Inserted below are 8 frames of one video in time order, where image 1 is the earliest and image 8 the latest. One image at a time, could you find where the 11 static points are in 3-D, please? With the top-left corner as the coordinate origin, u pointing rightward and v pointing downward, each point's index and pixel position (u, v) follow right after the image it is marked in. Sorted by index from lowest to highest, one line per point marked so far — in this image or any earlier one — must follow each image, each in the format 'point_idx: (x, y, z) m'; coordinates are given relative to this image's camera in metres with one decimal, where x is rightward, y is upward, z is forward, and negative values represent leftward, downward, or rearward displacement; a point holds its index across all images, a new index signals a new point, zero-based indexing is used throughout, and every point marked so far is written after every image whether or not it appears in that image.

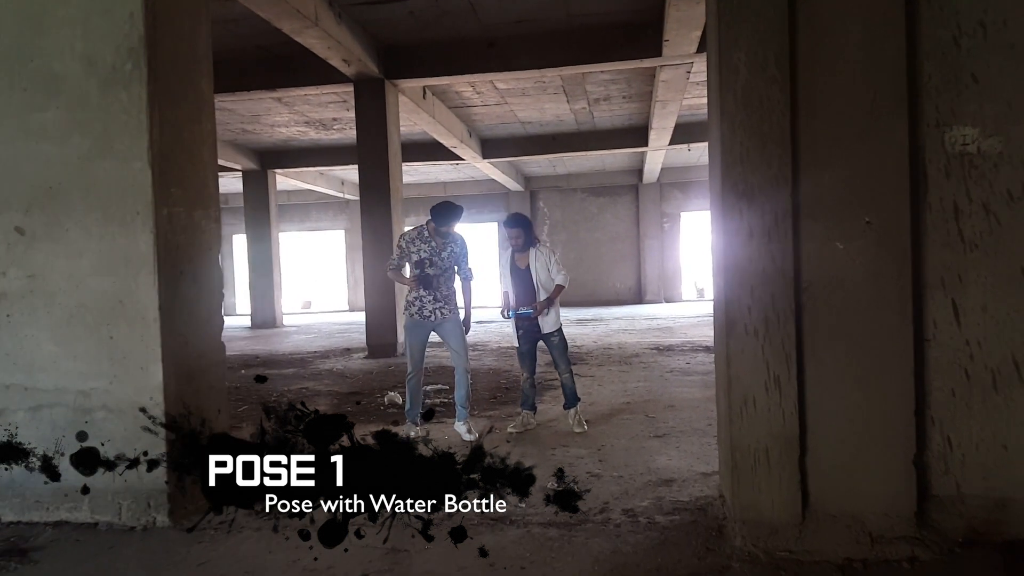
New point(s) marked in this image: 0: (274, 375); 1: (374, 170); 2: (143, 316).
0: (-2.4, -0.9, +7.3) m
1: (-1.6, +1.4, +8.8) m
2: (-1.4, -0.1, +2.9) m
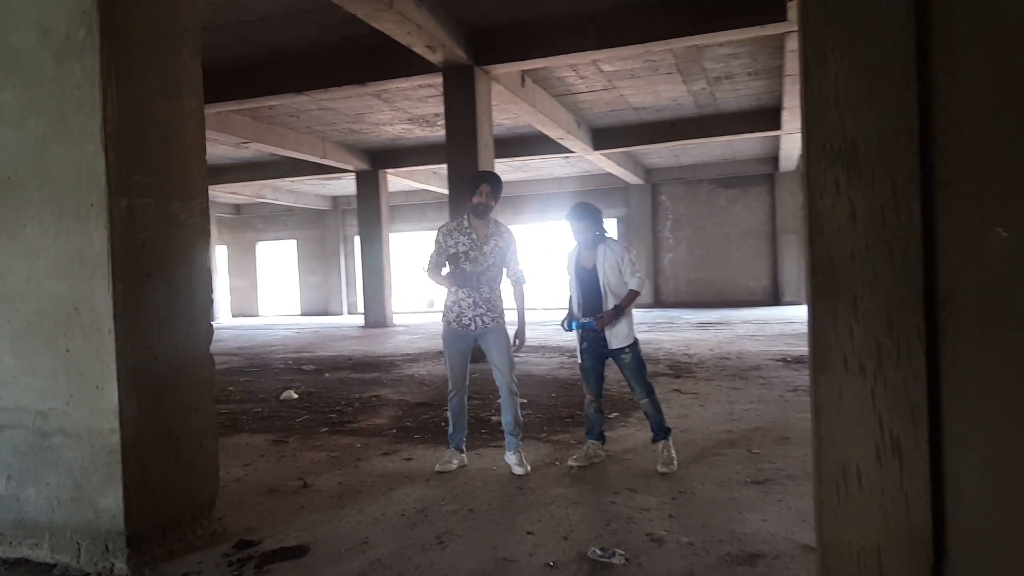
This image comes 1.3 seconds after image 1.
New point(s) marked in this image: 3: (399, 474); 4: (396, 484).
0: (-1.5, -0.9, +6.9) m
1: (-0.5, +1.4, +8.3) m
2: (-1.4, -0.1, +2.4) m
3: (-0.6, -0.9, +3.7) m
4: (-0.6, -0.9, +3.5) m
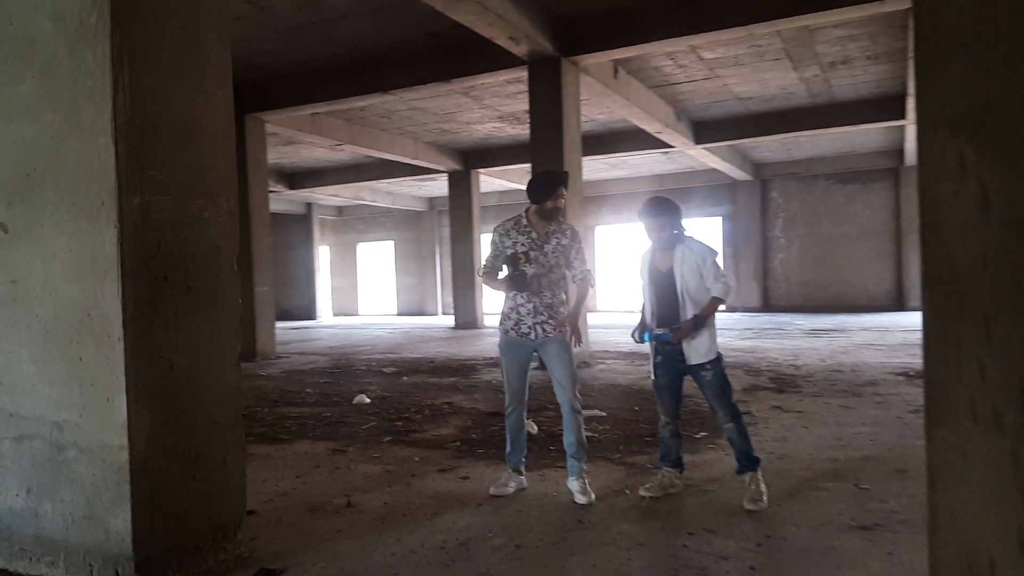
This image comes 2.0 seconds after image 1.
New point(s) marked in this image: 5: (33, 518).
0: (-0.7, -0.9, +6.7) m
1: (+0.5, +1.4, +7.9) m
2: (-1.2, -0.1, +2.3) m
3: (-0.3, -1.0, +3.3) m
4: (-0.3, -1.0, +3.2) m
5: (-1.6, -0.8, +2.5) m
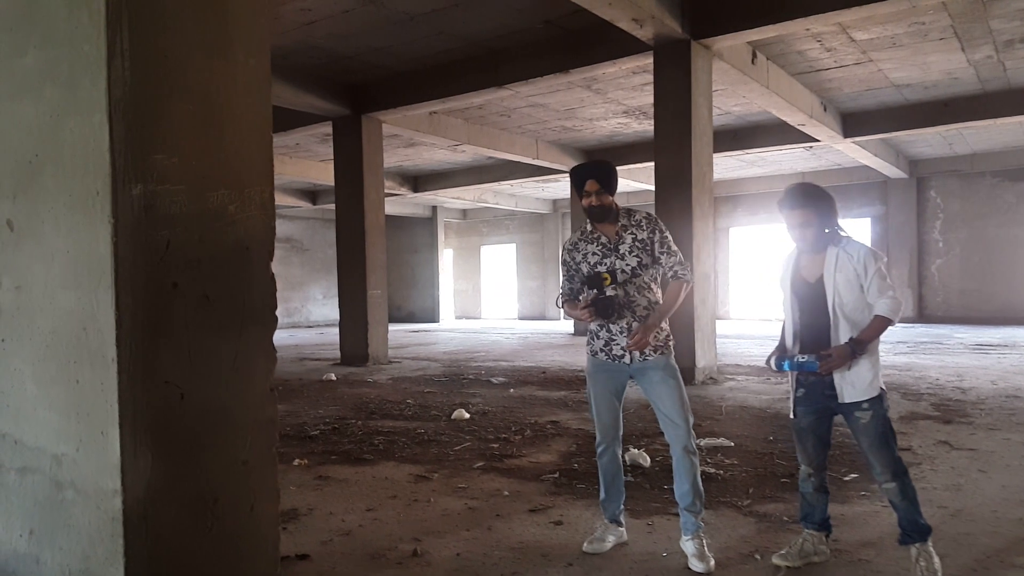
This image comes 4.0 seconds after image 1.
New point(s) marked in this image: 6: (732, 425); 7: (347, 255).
0: (+0.2, -0.9, +6.2) m
1: (+1.6, +1.3, +7.1) m
2: (-1.0, -0.2, +1.9) m
3: (+0.1, -1.0, +2.8) m
4: (0.0, -1.0, +2.6) m
5: (-1.4, -0.8, +2.2) m
6: (+1.5, -0.9, +5.1) m
7: (-2.1, +0.4, +9.5) m
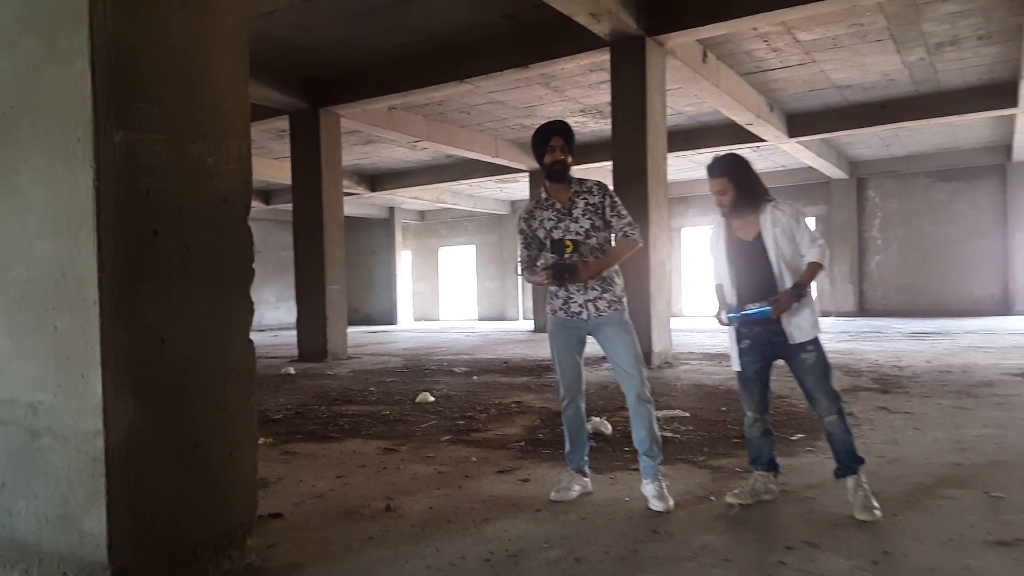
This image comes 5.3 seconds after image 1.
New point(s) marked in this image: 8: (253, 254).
0: (-0.1, -0.8, +6.3) m
1: (+1.2, +1.4, +7.4) m
2: (-1.1, 0.0, +2.0) m
3: (0.0, -0.9, +2.9) m
4: (-0.1, -0.9, +2.8) m
5: (-1.5, -0.7, +2.2) m
6: (+1.3, -0.8, +5.3) m
7: (-2.7, +0.5, +9.5) m
8: (-0.8, +0.1, +2.3) m
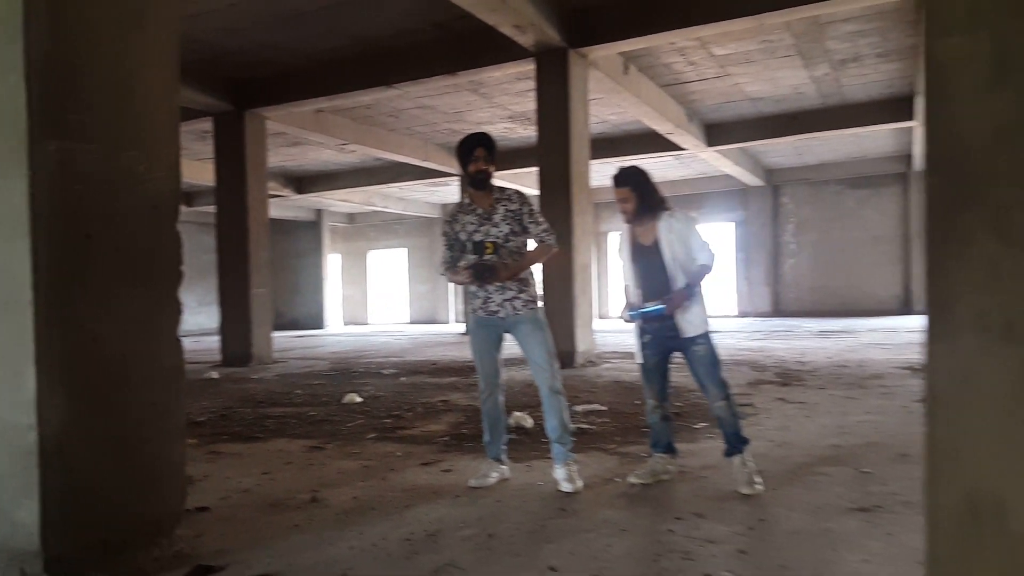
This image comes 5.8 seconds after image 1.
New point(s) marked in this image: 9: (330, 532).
0: (-0.7, -0.9, +6.5) m
1: (+0.4, +1.4, +7.7) m
2: (-1.4, 0.0, +2.1) m
3: (-0.4, -0.9, +3.1) m
4: (-0.4, -0.9, +3.0) m
5: (-1.7, -0.7, +2.3) m
6: (+0.7, -0.8, +5.6) m
7: (-3.6, +0.4, +9.4) m
8: (-1.1, +0.1, +2.5) m
9: (-0.6, -0.9, +2.6) m
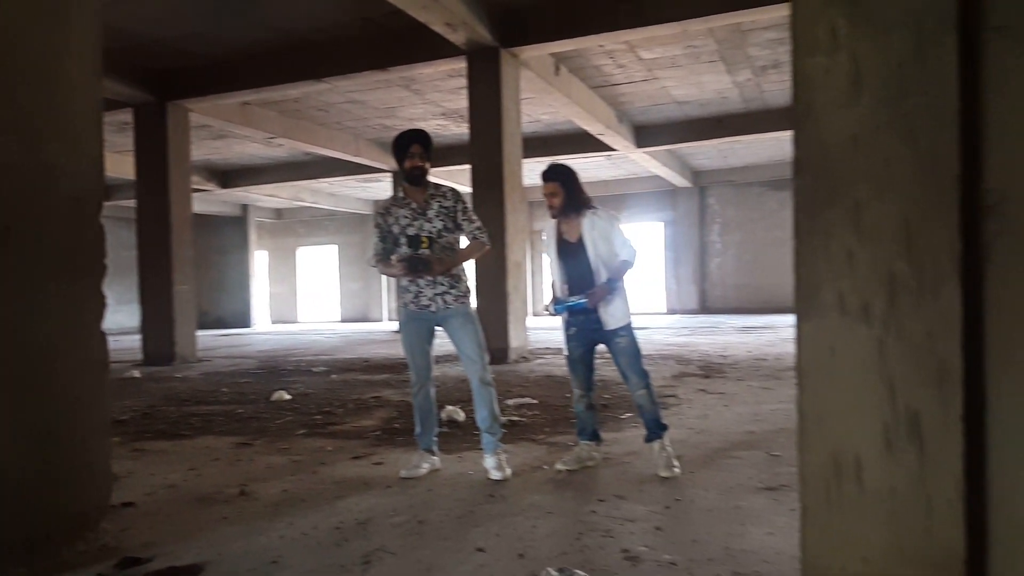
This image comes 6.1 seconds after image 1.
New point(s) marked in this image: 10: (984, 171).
0: (-1.3, -0.8, +6.5) m
1: (-0.3, +1.4, +7.8) m
2: (-1.6, 0.0, +2.0) m
3: (-0.7, -0.8, +3.2) m
4: (-0.7, -0.8, +3.0) m
5: (-1.9, -0.7, +2.2) m
6: (+0.2, -0.8, +5.7) m
7: (-4.4, +0.5, +9.1) m
8: (-1.3, +0.1, +2.4) m
9: (-0.9, -0.8, +2.6) m
10: (+0.8, +0.2, +1.3) m
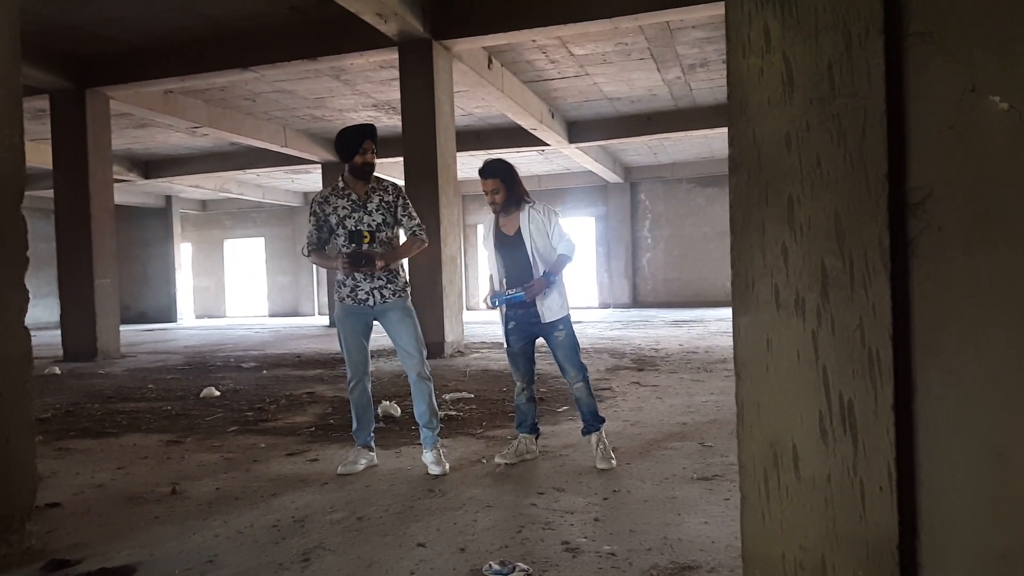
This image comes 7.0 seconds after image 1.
0: (-1.9, -0.8, +6.4) m
1: (-0.9, +1.5, +7.7) m
2: (-1.7, 0.0, +1.9) m
3: (-0.9, -0.8, +3.1) m
4: (-0.9, -0.8, +2.9) m
5: (-2.1, -0.6, +2.0) m
6: (-0.3, -0.7, +5.7) m
7: (-5.2, +0.5, +8.7) m
8: (-1.5, +0.1, +2.3) m
9: (-1.1, -0.8, +2.5) m
10: (+0.7, +0.2, +1.4) m
